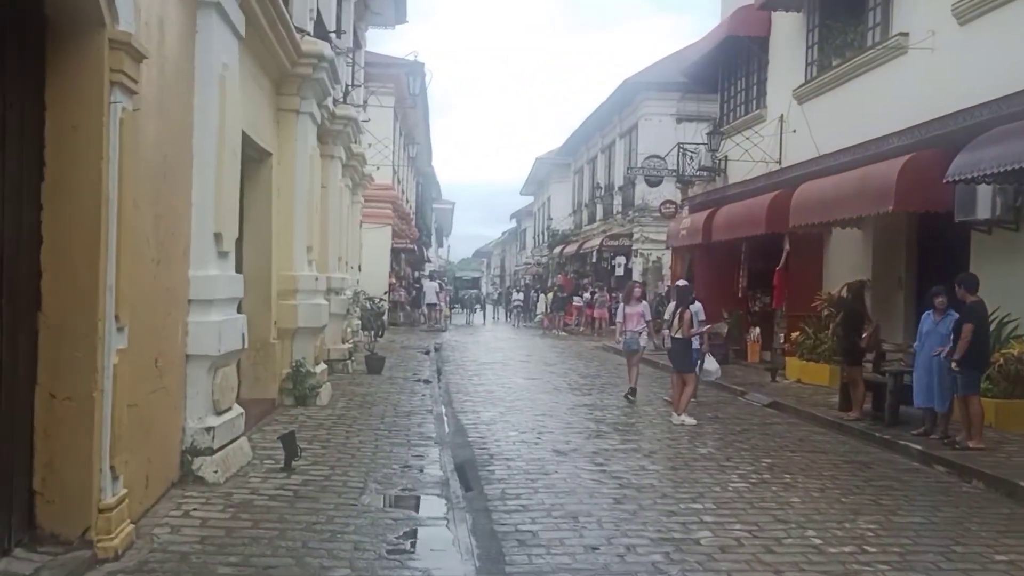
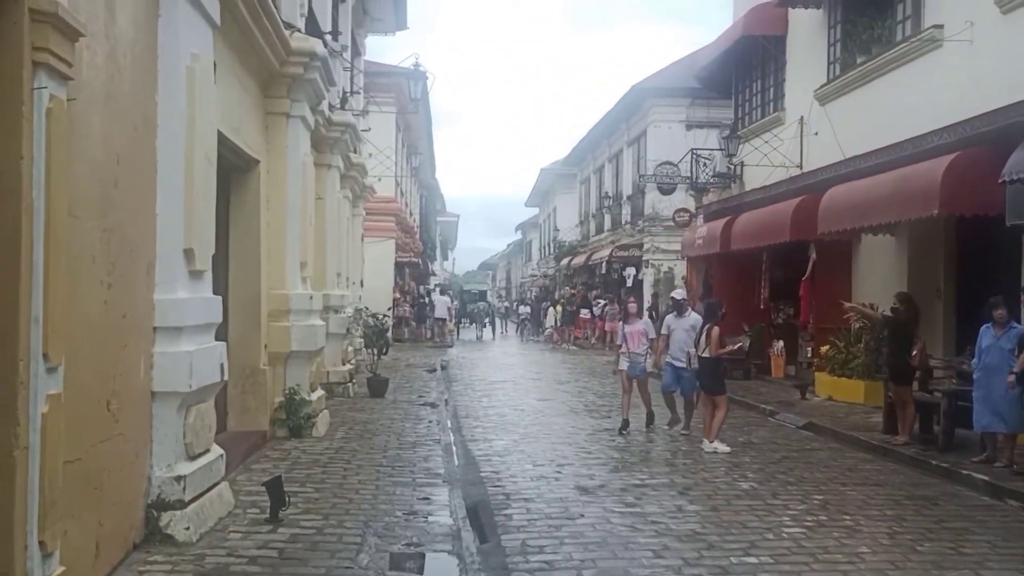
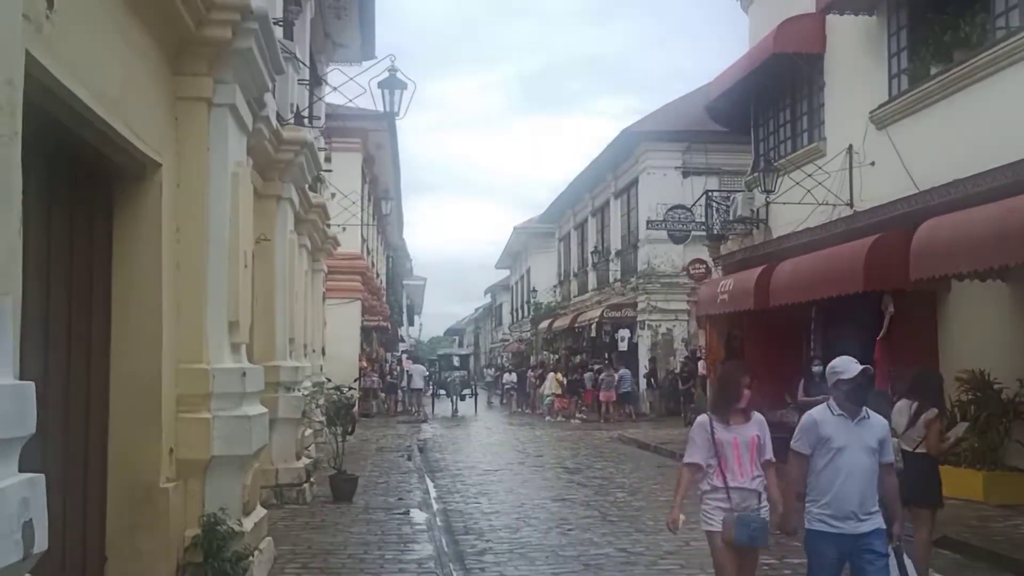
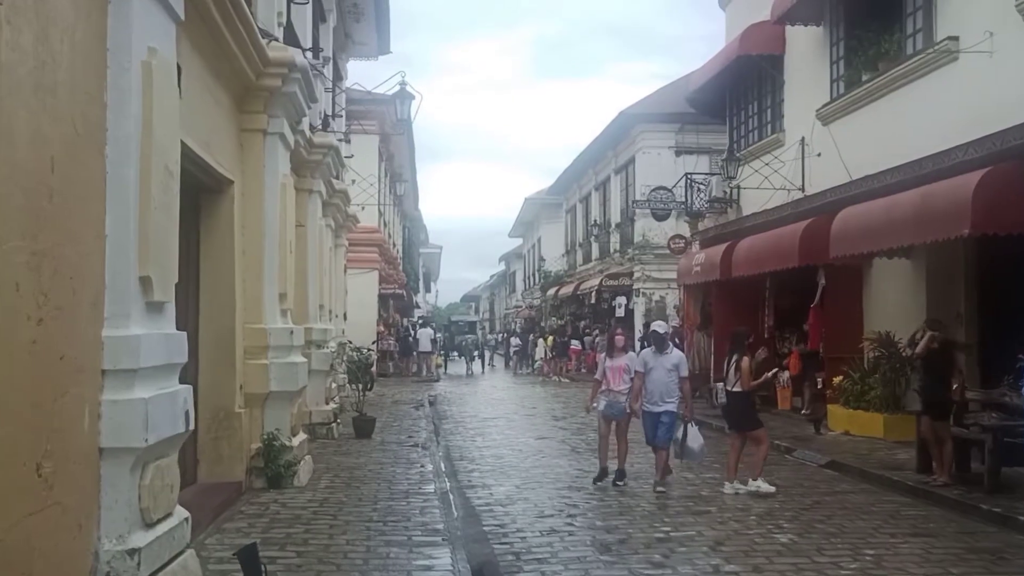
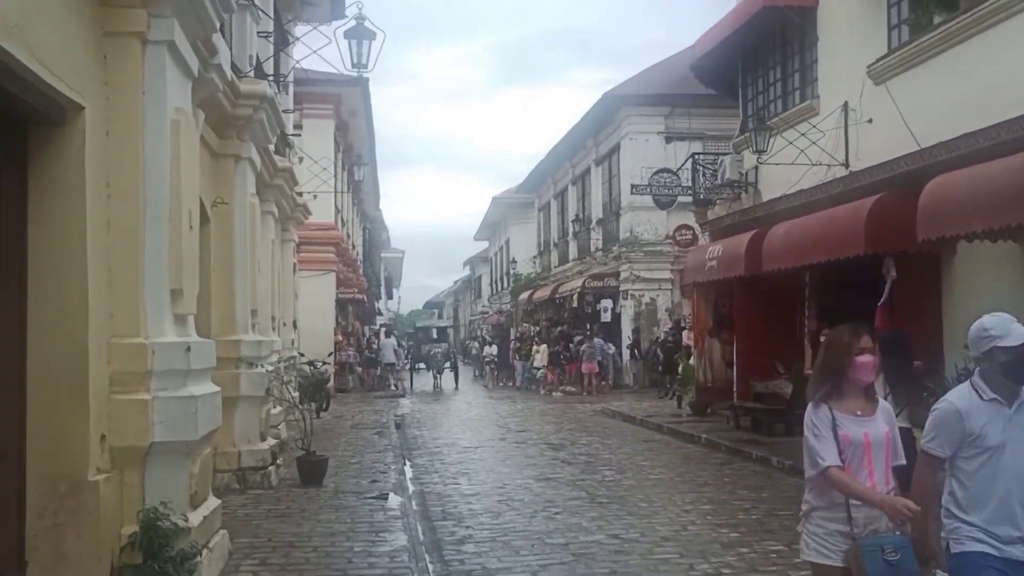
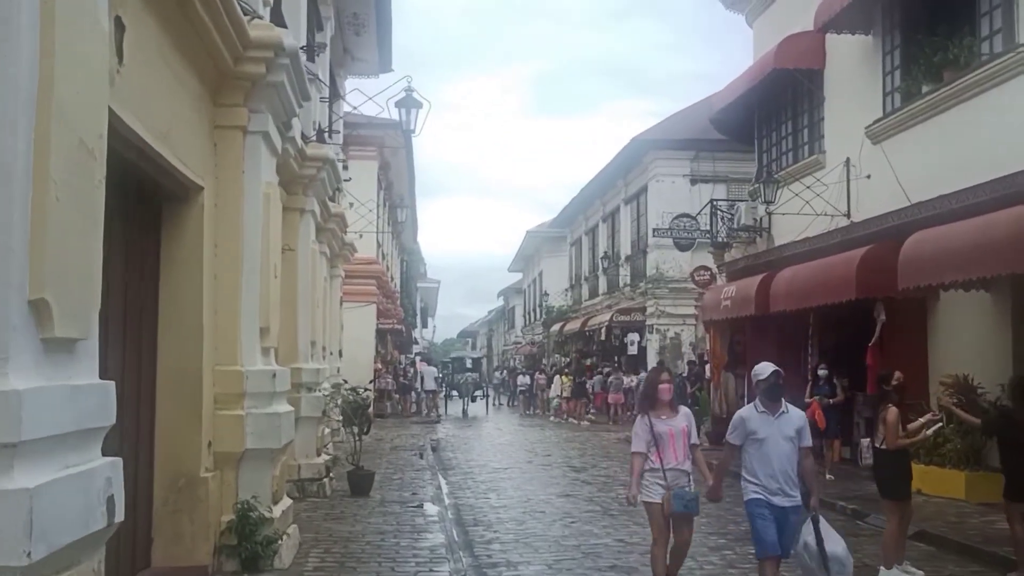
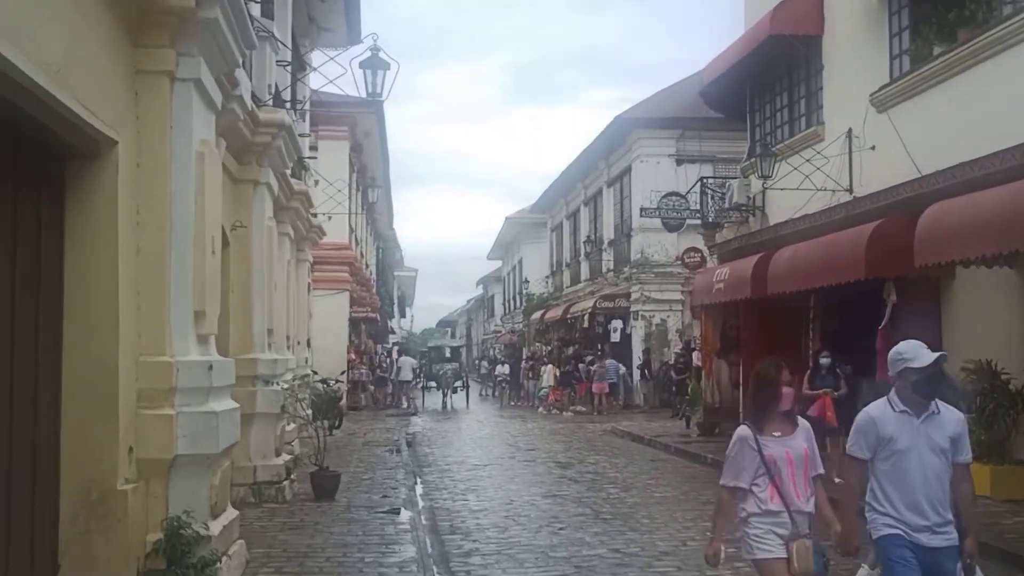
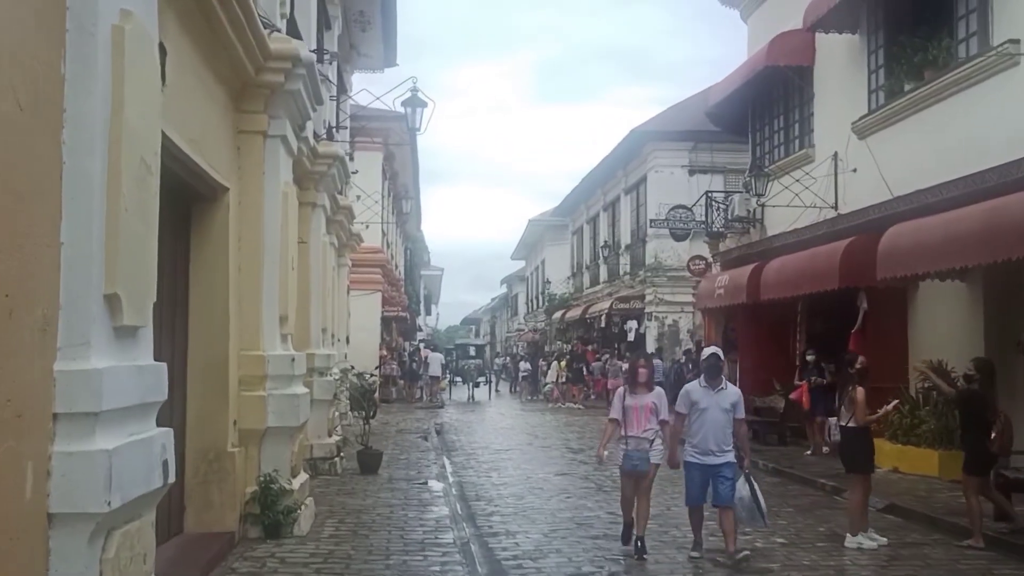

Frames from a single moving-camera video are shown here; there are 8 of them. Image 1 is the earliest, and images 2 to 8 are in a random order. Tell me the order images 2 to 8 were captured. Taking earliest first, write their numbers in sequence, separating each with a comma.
2, 4, 8, 6, 3, 7, 5
